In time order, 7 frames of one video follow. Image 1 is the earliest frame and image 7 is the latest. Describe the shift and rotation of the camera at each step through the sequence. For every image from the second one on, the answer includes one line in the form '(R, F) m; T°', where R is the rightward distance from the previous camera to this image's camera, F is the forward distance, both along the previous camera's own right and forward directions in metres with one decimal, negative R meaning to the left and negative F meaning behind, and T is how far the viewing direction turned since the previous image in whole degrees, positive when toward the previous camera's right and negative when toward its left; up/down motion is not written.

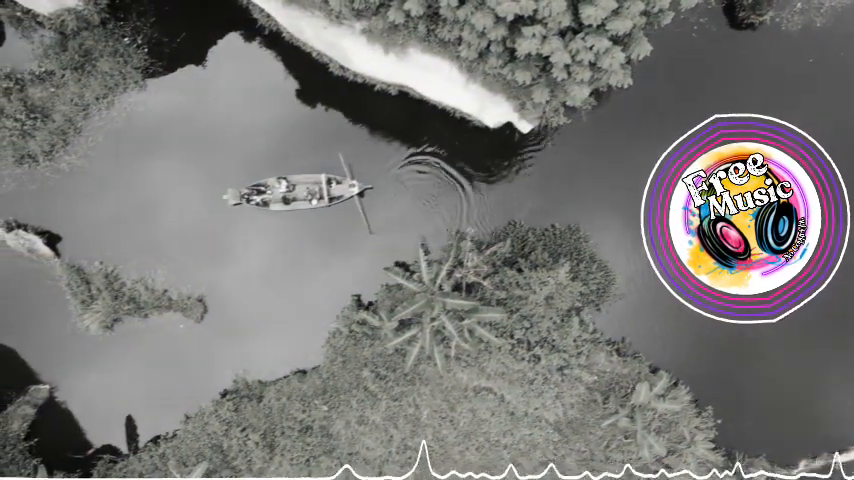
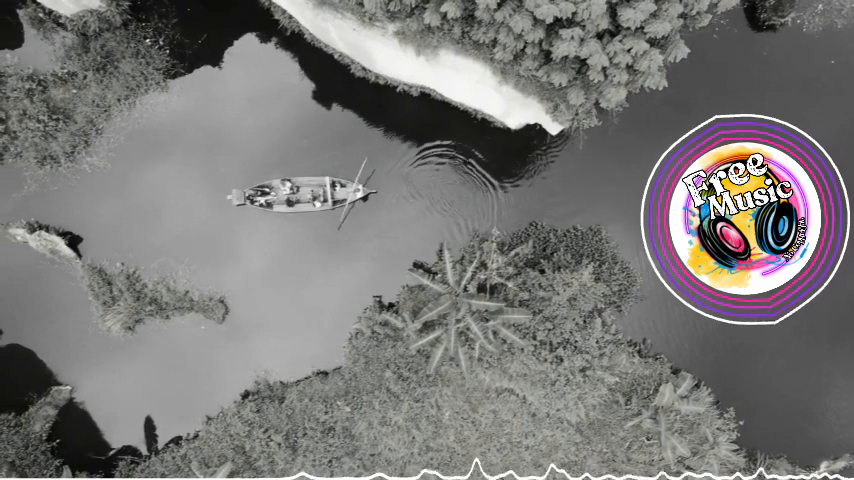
(-0.6, 0.0) m; 0°
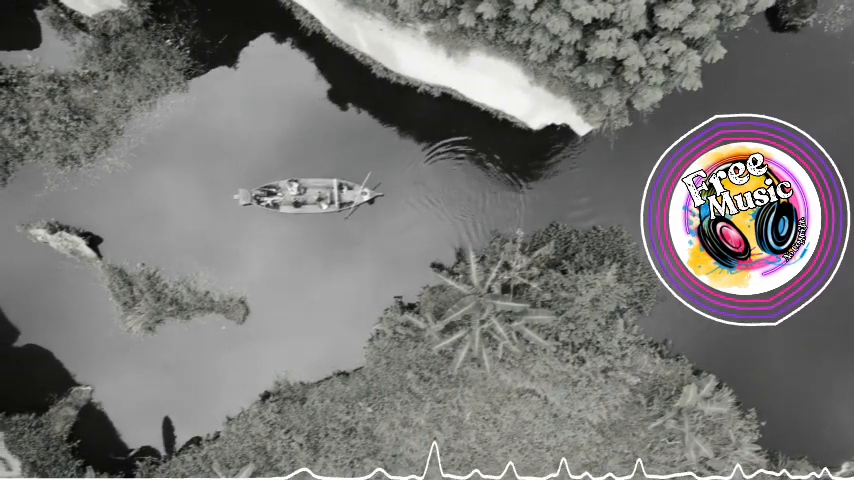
(-0.6, 0.0) m; 0°
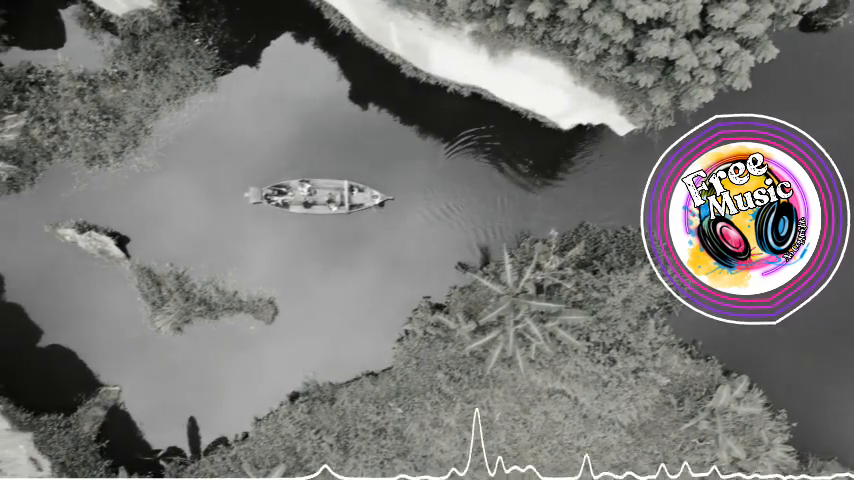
(-0.8, 0.0) m; 0°
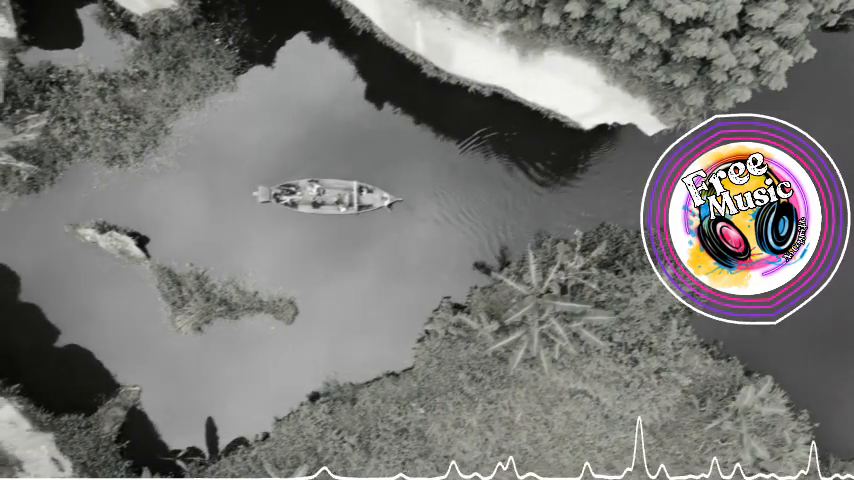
(-0.6, 0.0) m; 0°
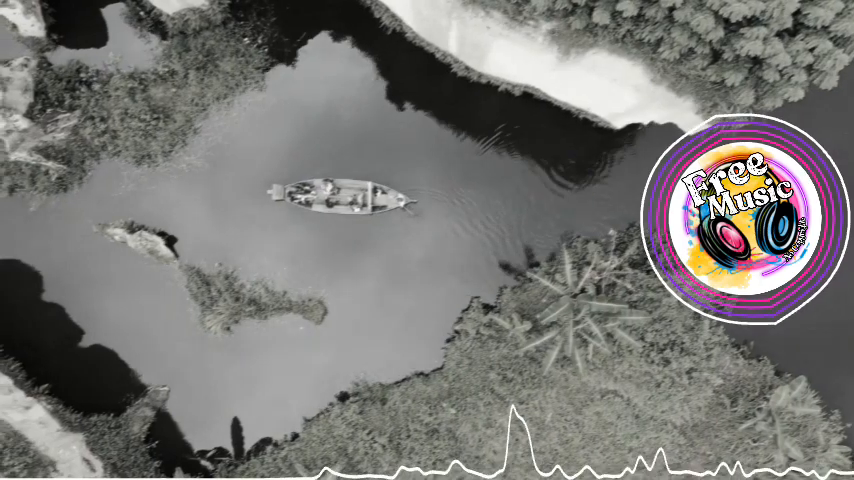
(-0.8, 0.0) m; 0°
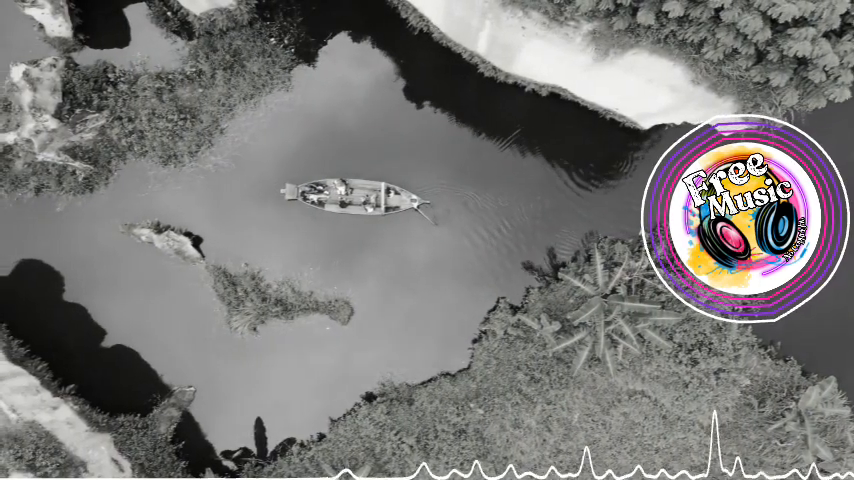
(-0.7, 0.0) m; 0°
